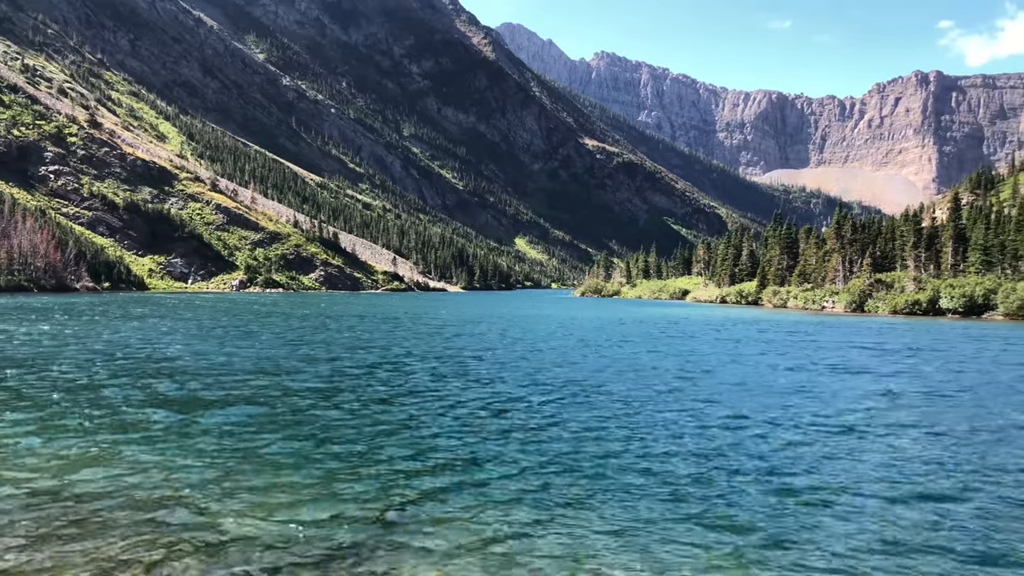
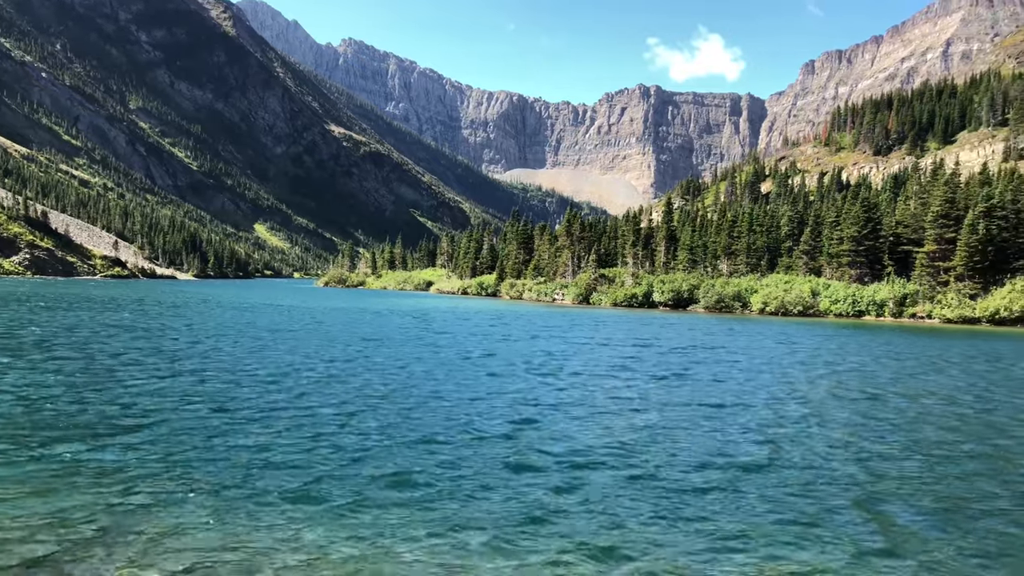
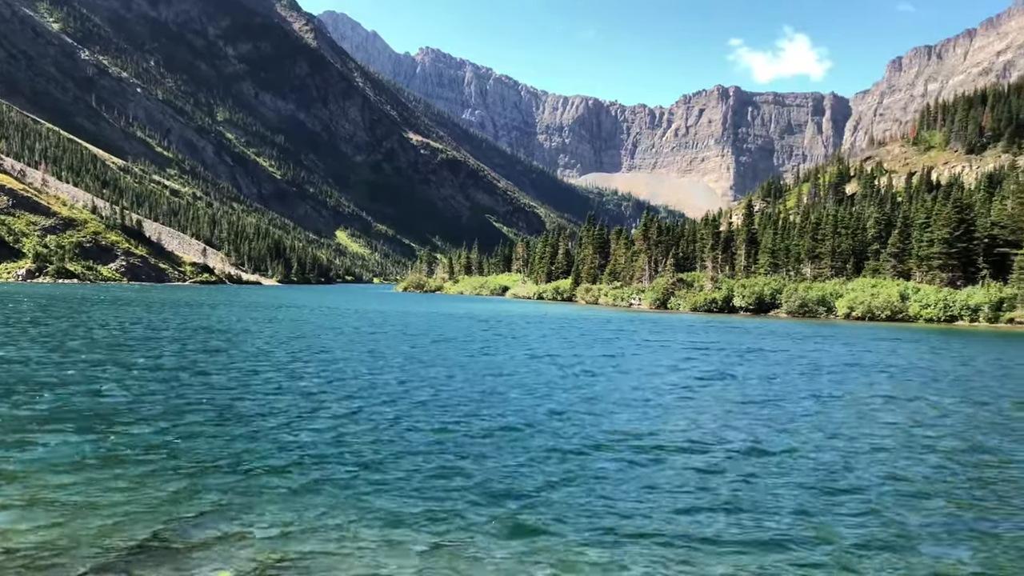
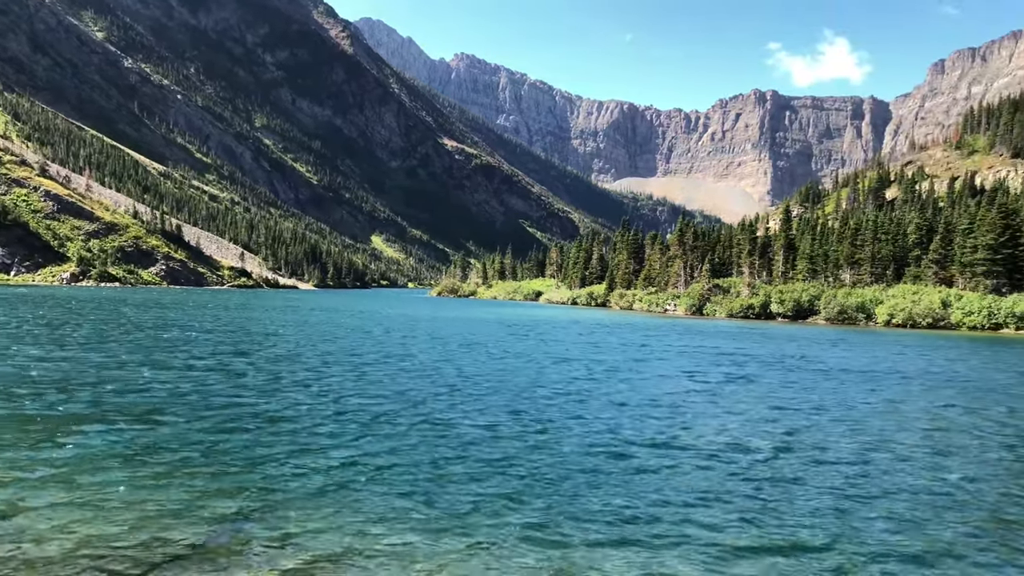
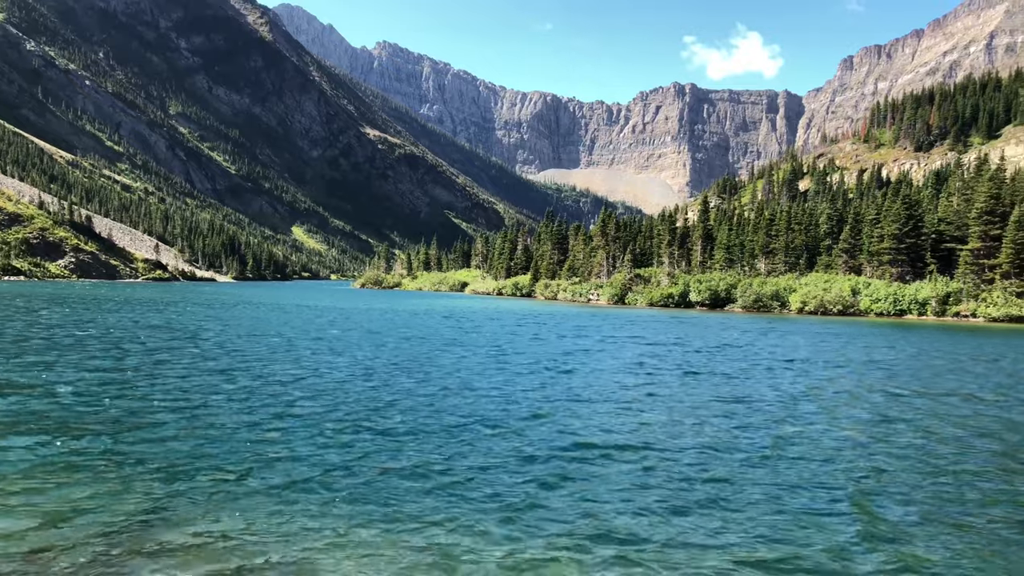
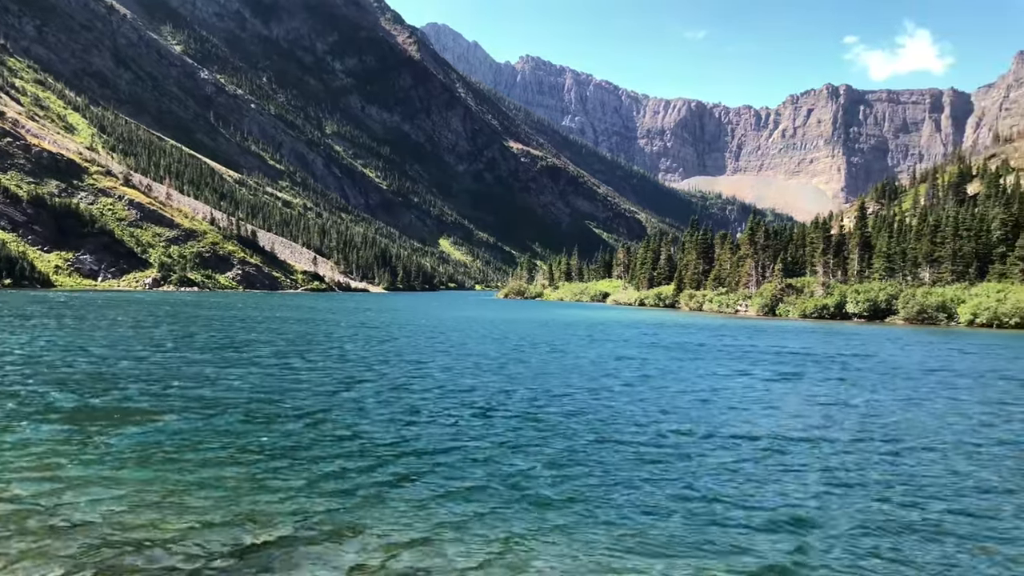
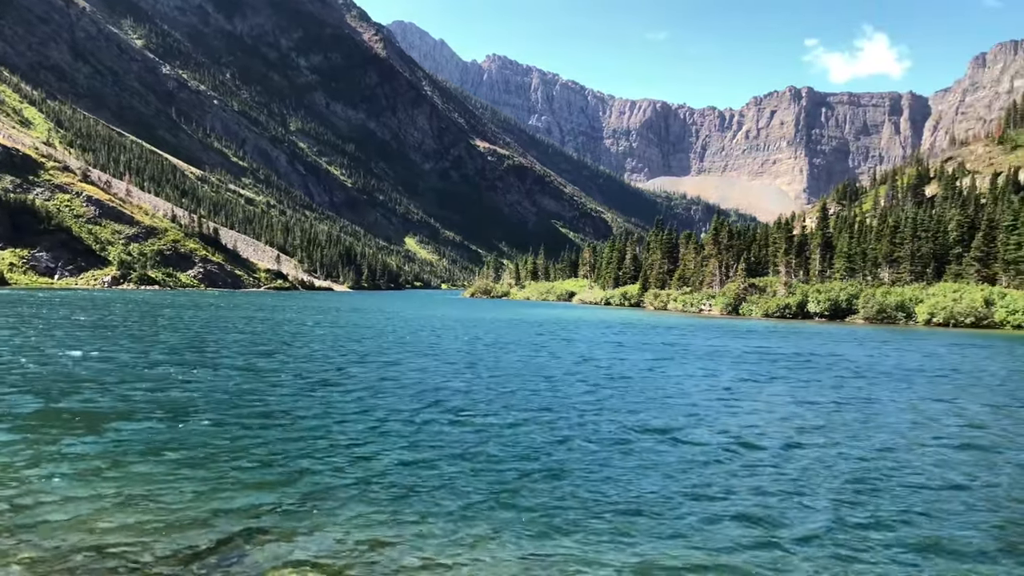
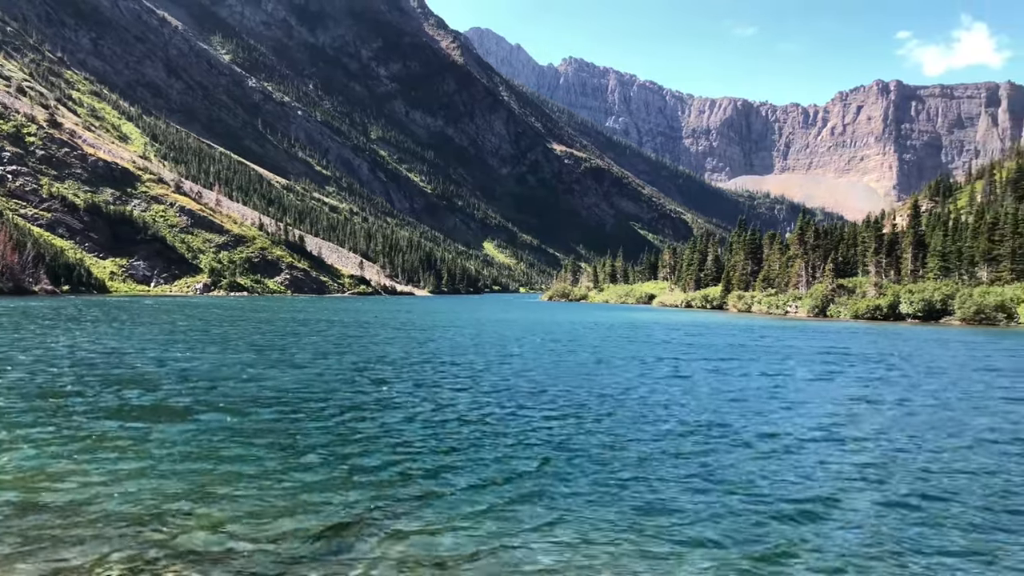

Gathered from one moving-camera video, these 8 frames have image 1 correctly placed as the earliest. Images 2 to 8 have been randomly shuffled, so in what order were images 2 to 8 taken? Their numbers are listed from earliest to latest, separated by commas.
8, 6, 7, 4, 3, 5, 2
